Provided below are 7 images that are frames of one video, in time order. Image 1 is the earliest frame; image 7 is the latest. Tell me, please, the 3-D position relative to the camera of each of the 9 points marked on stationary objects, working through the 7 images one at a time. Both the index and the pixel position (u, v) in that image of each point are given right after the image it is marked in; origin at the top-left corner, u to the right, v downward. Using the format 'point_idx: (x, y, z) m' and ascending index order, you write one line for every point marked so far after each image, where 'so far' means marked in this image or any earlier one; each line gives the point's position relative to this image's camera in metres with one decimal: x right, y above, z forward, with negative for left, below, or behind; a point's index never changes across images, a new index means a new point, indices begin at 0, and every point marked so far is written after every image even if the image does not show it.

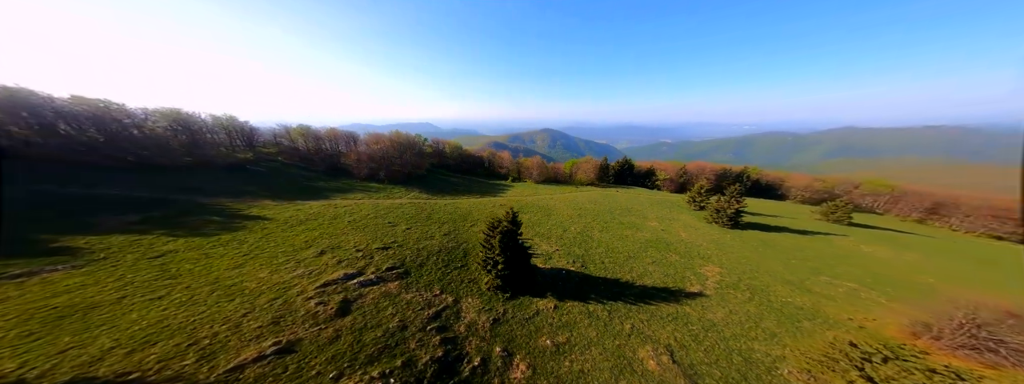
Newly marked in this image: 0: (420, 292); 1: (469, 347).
0: (-5.6, -6.3, +14.5) m
1: (-2.1, -7.7, +11.7) m
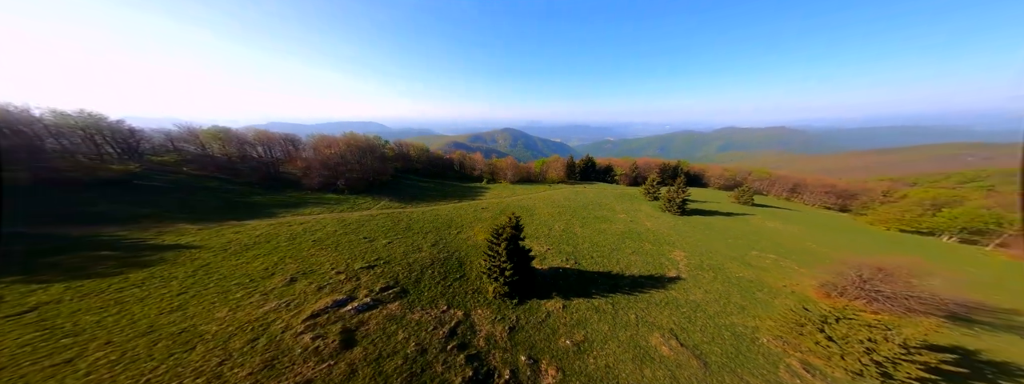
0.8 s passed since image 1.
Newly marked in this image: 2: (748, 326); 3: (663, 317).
0: (-4.7, -6.7, +13.3) m
1: (-0.8, -8.0, +11.1) m
2: (+18.7, -11.2, +18.1) m
3: (+11.1, -9.3, +17.1) m
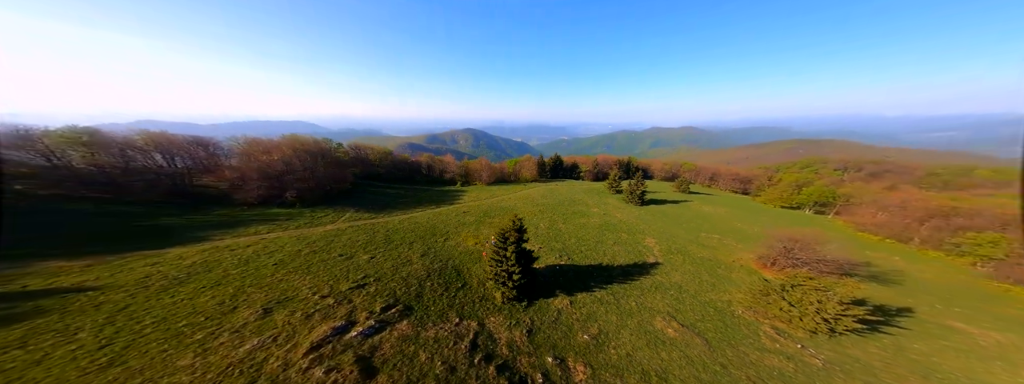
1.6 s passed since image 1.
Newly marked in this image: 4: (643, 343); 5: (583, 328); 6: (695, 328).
0: (-3.7, -7.1, +12.4) m
1: (+0.6, -8.0, +10.8) m
2: (+18.9, -10.3, +20.6) m
3: (+11.5, -8.7, +18.6) m
4: (+7.6, -8.9, +13.5) m
5: (+4.5, -8.3, +14.3) m
6: (+12.3, -9.6, +15.8) m
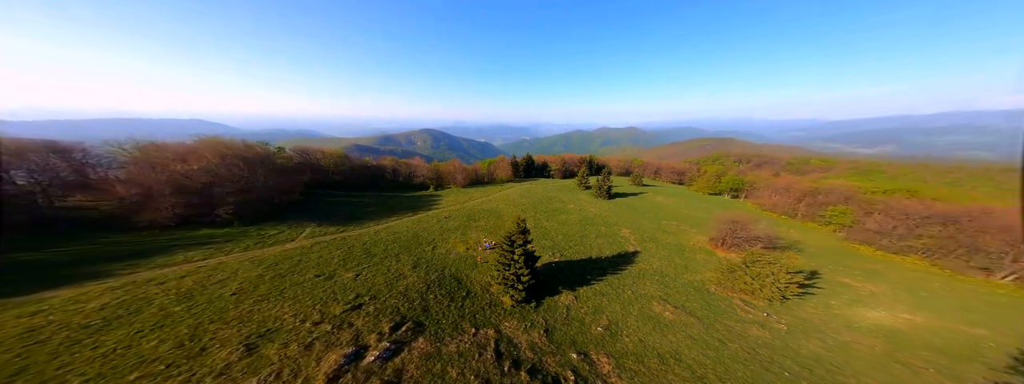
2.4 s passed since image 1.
0: (-2.6, -7.3, +11.8) m
1: (+1.9, -8.1, +10.8) m
2: (+18.7, -9.4, +23.2) m
3: (+11.6, -8.2, +20.1) m
4: (+8.5, -8.6, +14.5) m
5: (+5.3, -8.2, +14.9) m
6: (+12.8, -9.0, +17.5) m
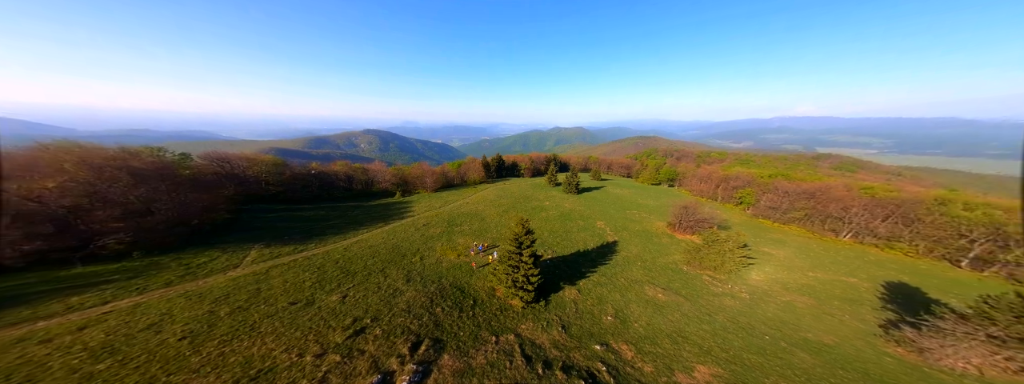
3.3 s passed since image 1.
0: (-1.4, -7.5, +11.3) m
1: (+3.3, -8.0, +11.1) m
2: (+18.1, -8.3, +25.9) m
3: (+11.4, -7.6, +21.7) m
4: (+9.3, -8.1, +15.7) m
5: (+6.1, -7.9, +15.6) m
6: (+13.1, -8.3, +19.3) m
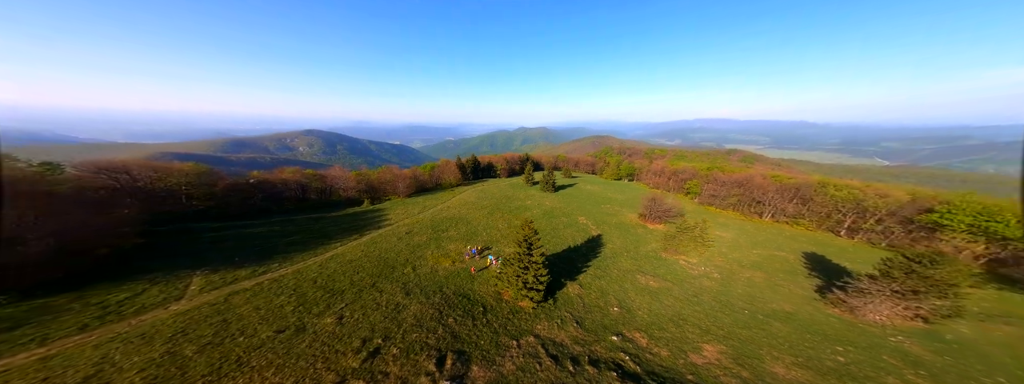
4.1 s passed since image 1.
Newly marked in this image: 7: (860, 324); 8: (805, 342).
0: (-0.1, -7.7, +11.1) m
1: (+4.5, -7.9, +11.5) m
2: (+17.3, -7.6, +28.1) m
3: (+11.2, -7.2, +23.1) m
4: (+9.9, -7.8, +16.9) m
5: (+6.7, -7.7, +16.3) m
6: (+13.2, -7.7, +20.9) m
7: (+28.9, -11.1, +19.8) m
8: (+18.7, -9.6, +14.9) m
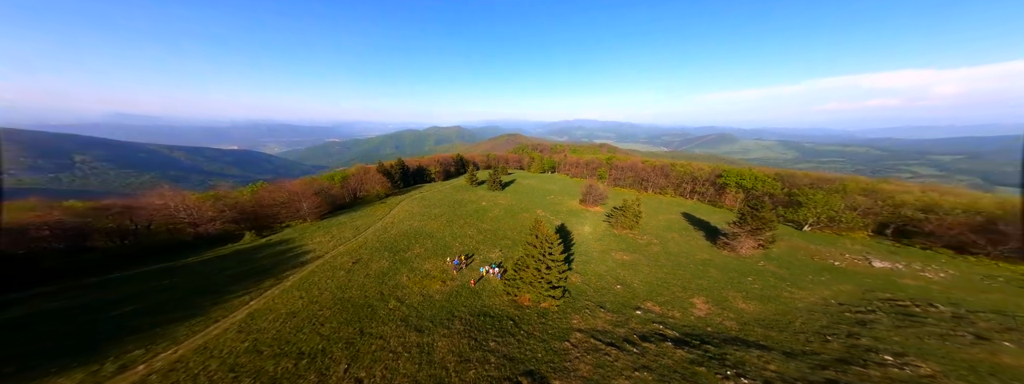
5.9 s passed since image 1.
0: (+3.0, -8.1, +11.4) m
1: (+7.3, -7.7, +13.2) m
2: (+14.2, -6.0, +32.9) m
3: (+10.0, -6.3, +26.3) m
4: (+10.7, -7.0, +20.0) m
5: (+7.8, -7.3, +18.5) m
6: (+12.6, -6.6, +24.9) m
7: (+28.2, -8.2, +28.7) m
8: (+19.8, -7.8, +20.8) m
